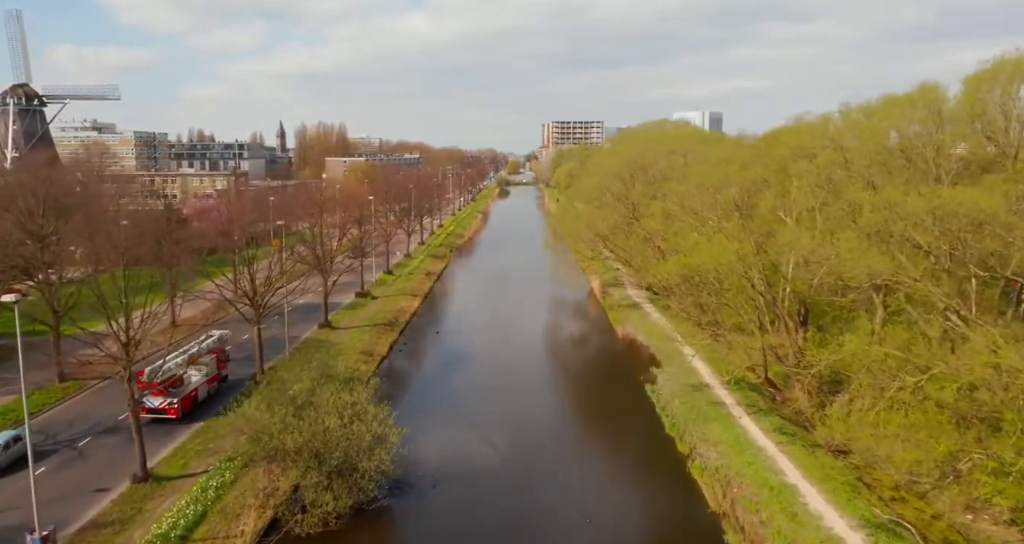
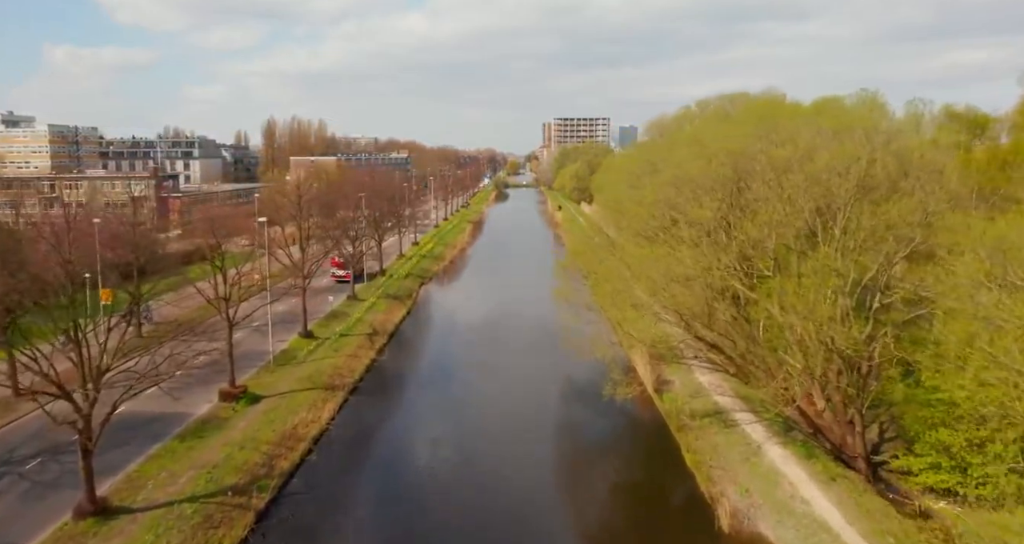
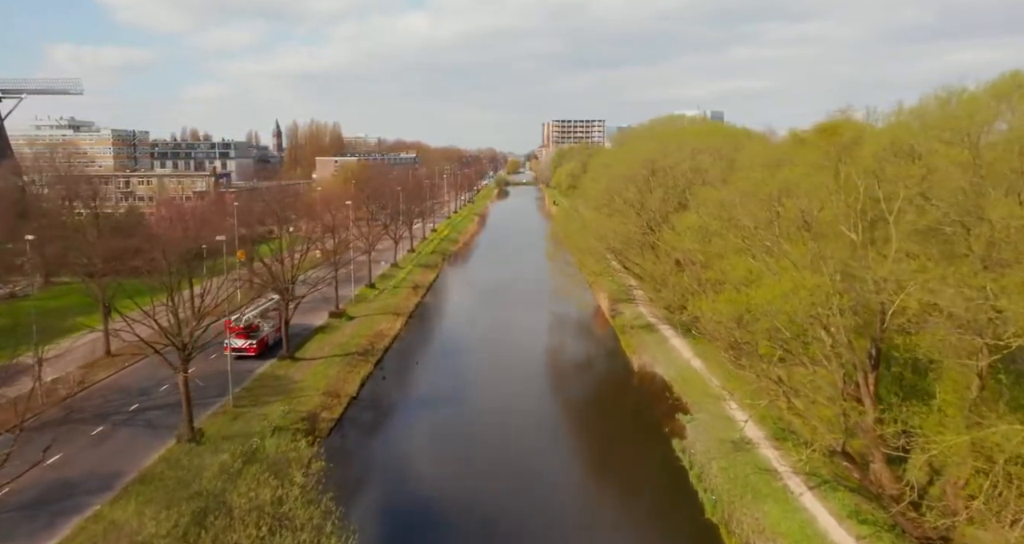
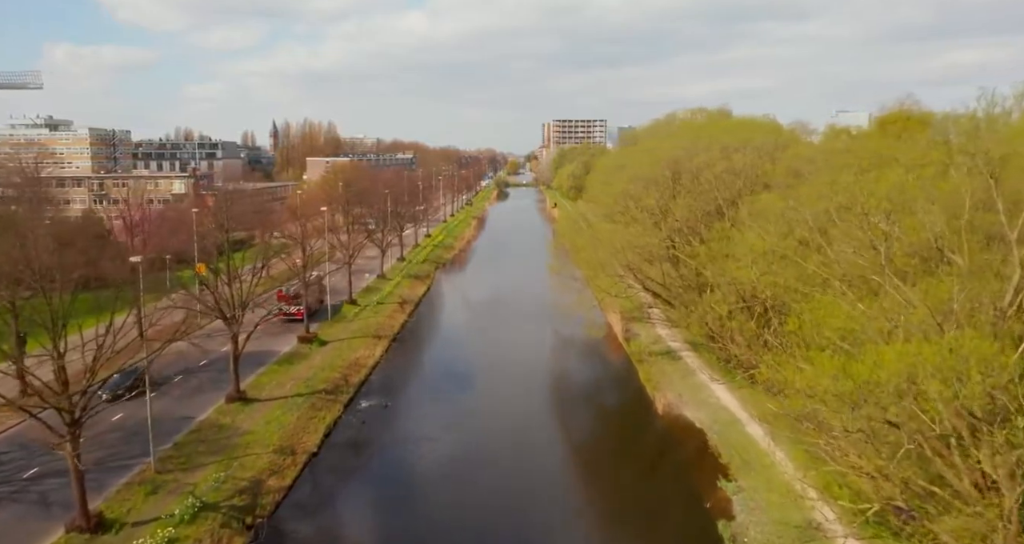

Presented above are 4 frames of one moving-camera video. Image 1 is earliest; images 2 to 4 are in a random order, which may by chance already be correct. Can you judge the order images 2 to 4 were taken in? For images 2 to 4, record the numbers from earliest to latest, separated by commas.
3, 4, 2
